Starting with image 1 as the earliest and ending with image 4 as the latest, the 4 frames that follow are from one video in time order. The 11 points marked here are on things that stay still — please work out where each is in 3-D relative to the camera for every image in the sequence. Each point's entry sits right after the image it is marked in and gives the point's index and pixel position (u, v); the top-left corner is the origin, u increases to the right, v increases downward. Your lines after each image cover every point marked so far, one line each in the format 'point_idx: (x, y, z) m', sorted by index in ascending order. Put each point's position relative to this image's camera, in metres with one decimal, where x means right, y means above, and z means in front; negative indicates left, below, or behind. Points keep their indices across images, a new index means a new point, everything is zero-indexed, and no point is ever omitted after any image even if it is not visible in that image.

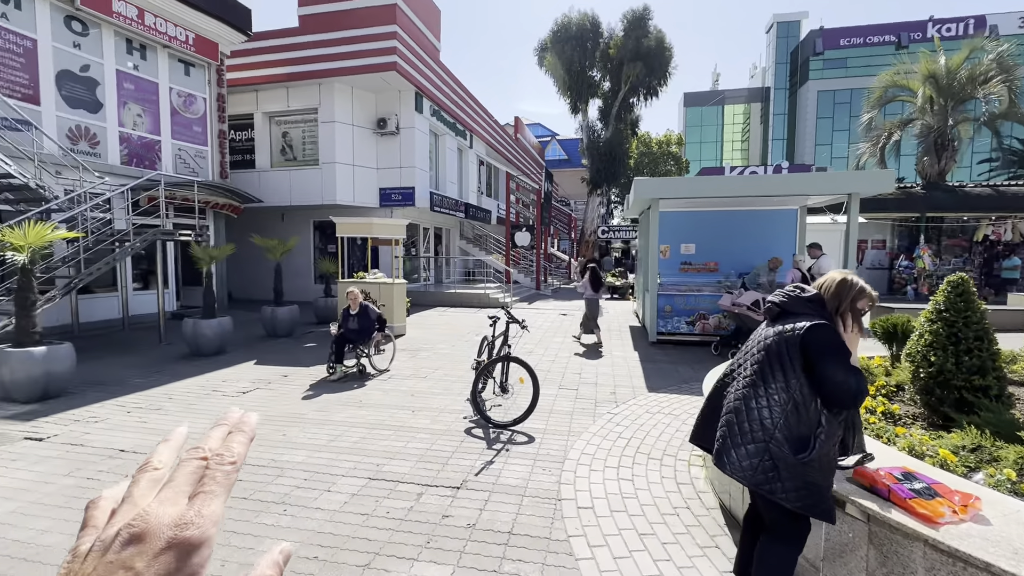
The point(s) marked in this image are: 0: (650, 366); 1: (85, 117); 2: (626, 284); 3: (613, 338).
0: (+2.4, -1.3, +8.0) m
1: (-10.0, +4.0, +11.0) m
2: (+4.8, +0.2, +19.9) m
3: (+2.3, -1.1, +10.7) m
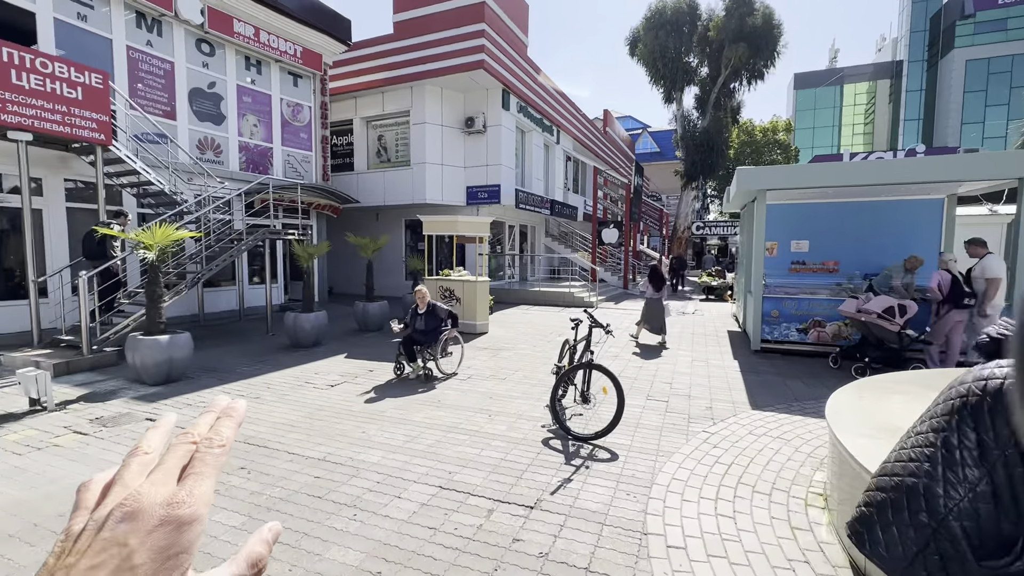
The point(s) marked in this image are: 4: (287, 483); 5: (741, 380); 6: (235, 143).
0: (+3.7, -1.4, +7.2) m
1: (-7.9, +4.2, +12.2) m
2: (+8.3, +0.2, +18.3) m
3: (+4.1, -1.2, +9.8) m
4: (-1.9, -1.6, +3.8) m
5: (+3.5, -1.4, +7.1) m
6: (-7.6, +4.0, +12.8) m
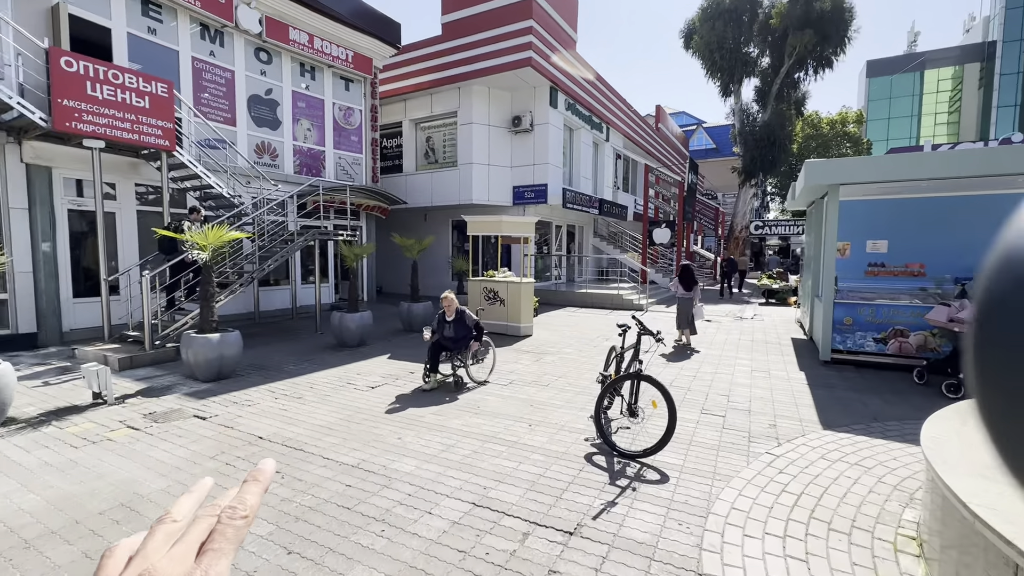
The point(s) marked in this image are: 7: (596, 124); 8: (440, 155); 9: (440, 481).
0: (+4.3, -1.5, +6.5) m
1: (-6.6, +4.2, +12.7) m
2: (+10.0, 0.0, +17.1) m
3: (+5.0, -1.2, +9.1) m
4: (-1.5, -1.6, +3.7) m
5: (+4.1, -1.5, +6.4) m
6: (-6.3, +4.0, +13.2) m
7: (+3.6, +6.9, +19.8) m
8: (-2.7, +4.9, +17.3) m
9: (-0.6, -1.6, +3.9) m
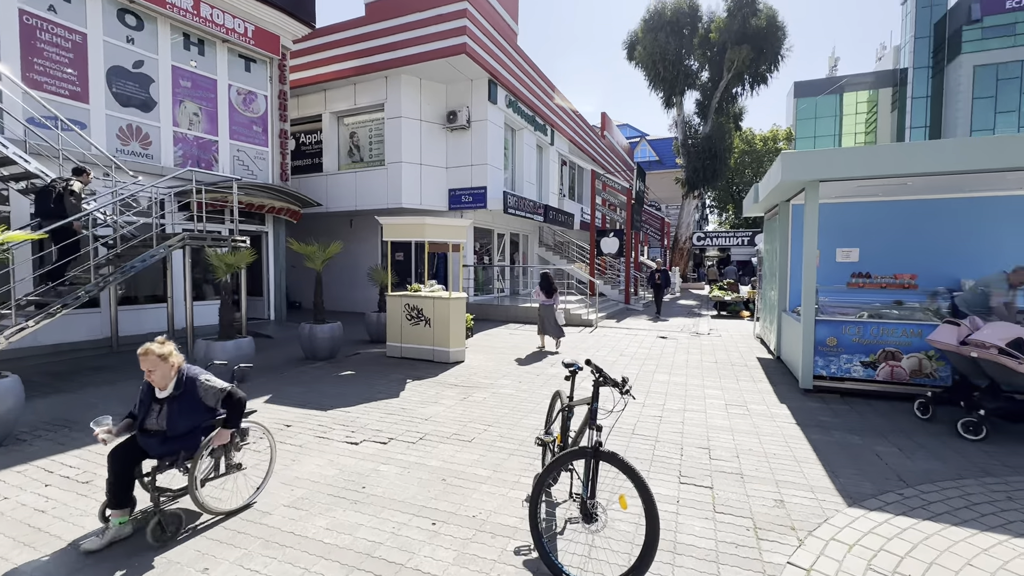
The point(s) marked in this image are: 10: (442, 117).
0: (+3.4, -1.6, +5.1) m
1: (-8.2, +3.8, +10.3) m
2: (+7.9, -0.4, +16.3) m
3: (+3.8, -1.5, +7.8) m
4: (-2.1, -1.8, +1.8) m
5: (+3.2, -1.6, +5.0) m
6: (-7.9, +3.6, +10.8) m
7: (+1.1, +6.4, +18.5) m
8: (-4.8, +4.4, +15.3) m
9: (-1.2, -1.8, +2.0) m
10: (-2.3, +5.6, +15.3) m
